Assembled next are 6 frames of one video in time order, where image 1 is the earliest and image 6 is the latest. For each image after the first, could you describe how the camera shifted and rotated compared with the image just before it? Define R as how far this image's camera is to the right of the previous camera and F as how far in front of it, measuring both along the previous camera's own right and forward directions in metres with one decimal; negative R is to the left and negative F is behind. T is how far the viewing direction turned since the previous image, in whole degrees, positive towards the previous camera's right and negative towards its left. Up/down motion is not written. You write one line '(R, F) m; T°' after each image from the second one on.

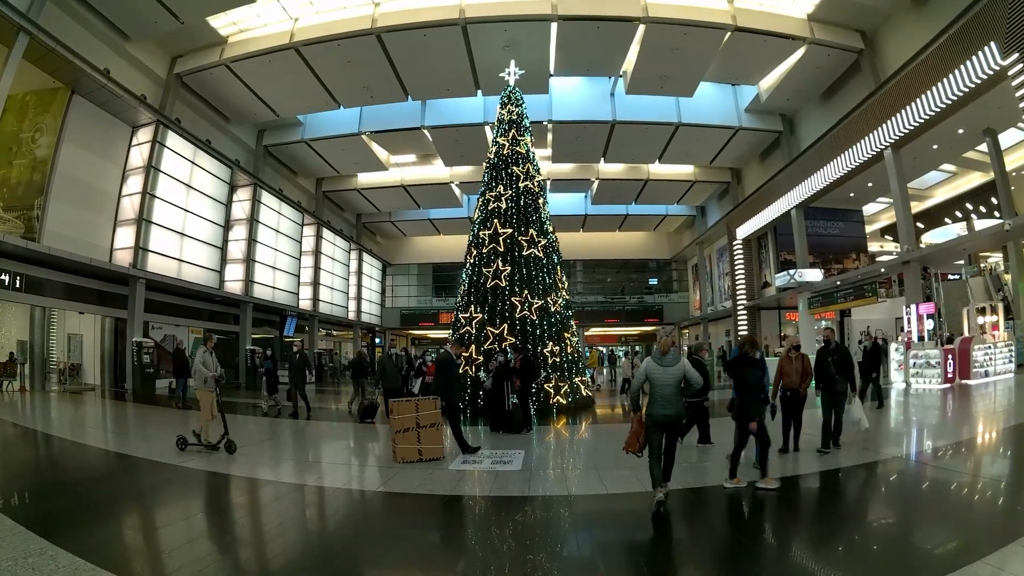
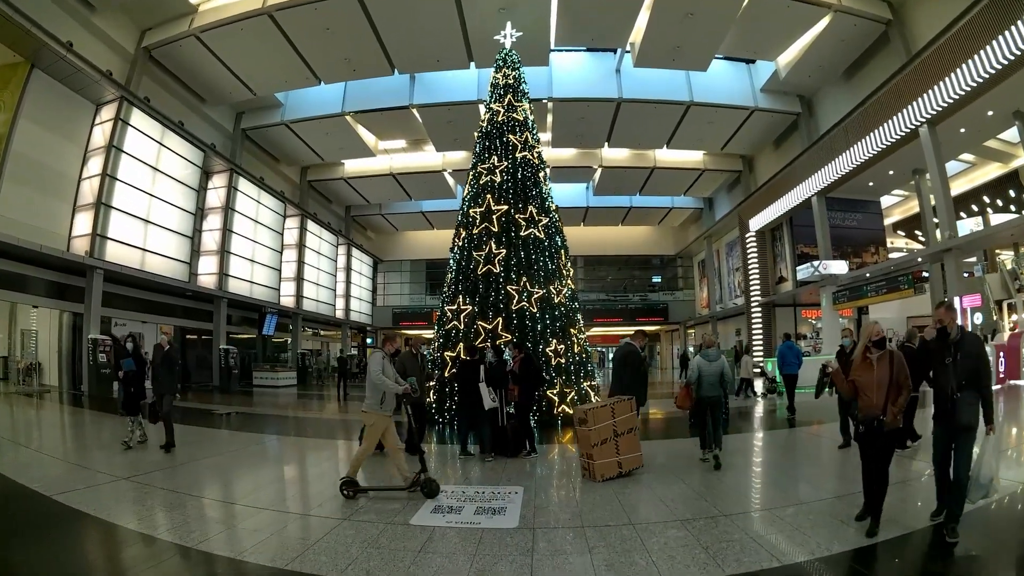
(0.0, +1.4) m; 0°
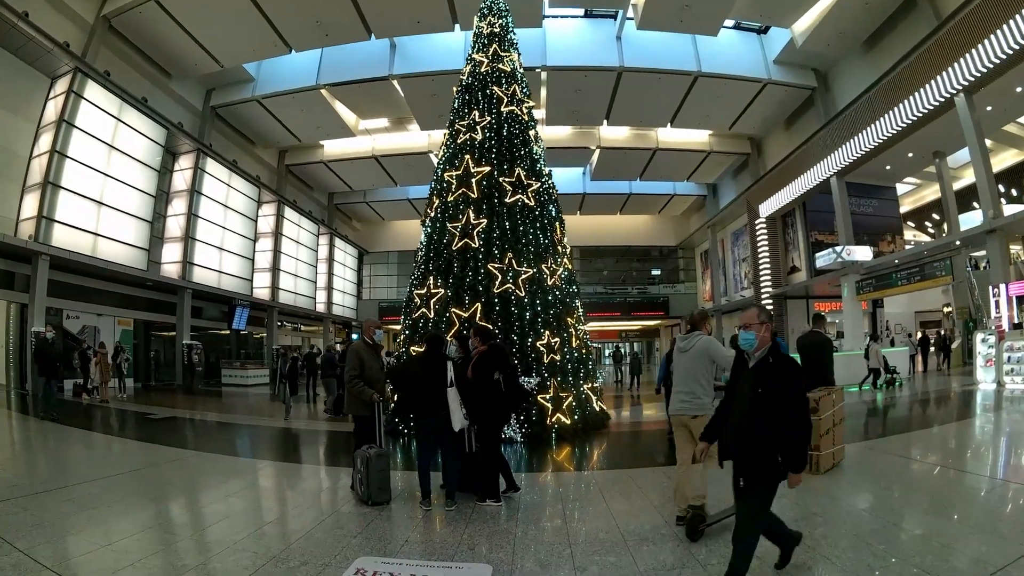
(+0.1, +1.4) m; 0°
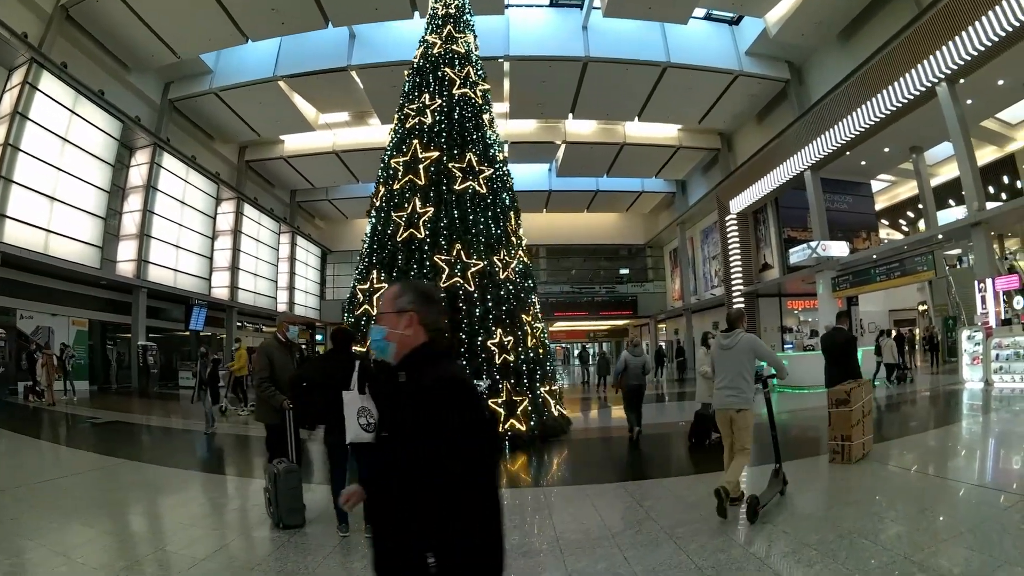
(+0.4, +0.5) m; +2°
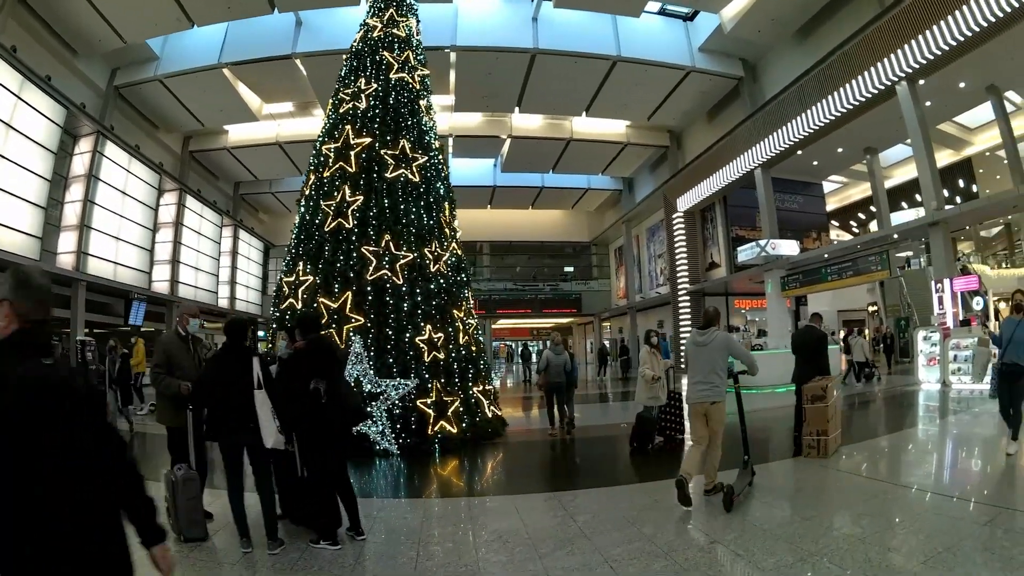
(+0.4, +0.3) m; +3°
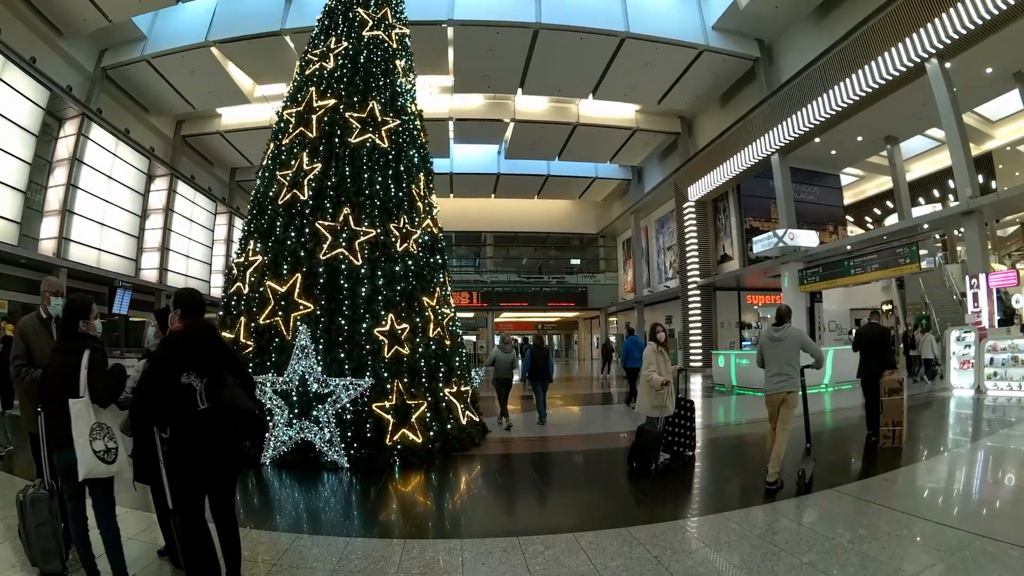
(+0.2, +0.7) m; -1°
